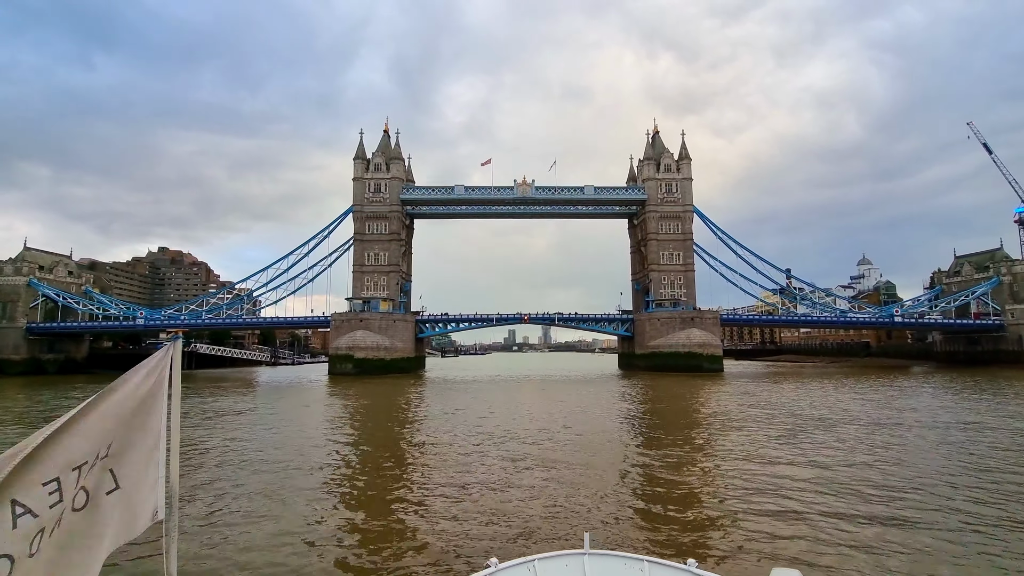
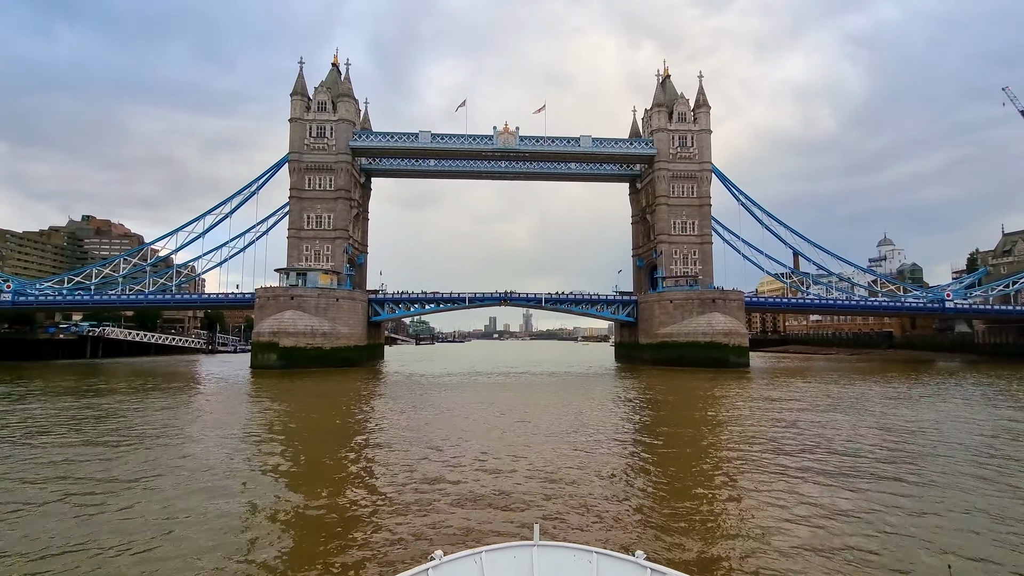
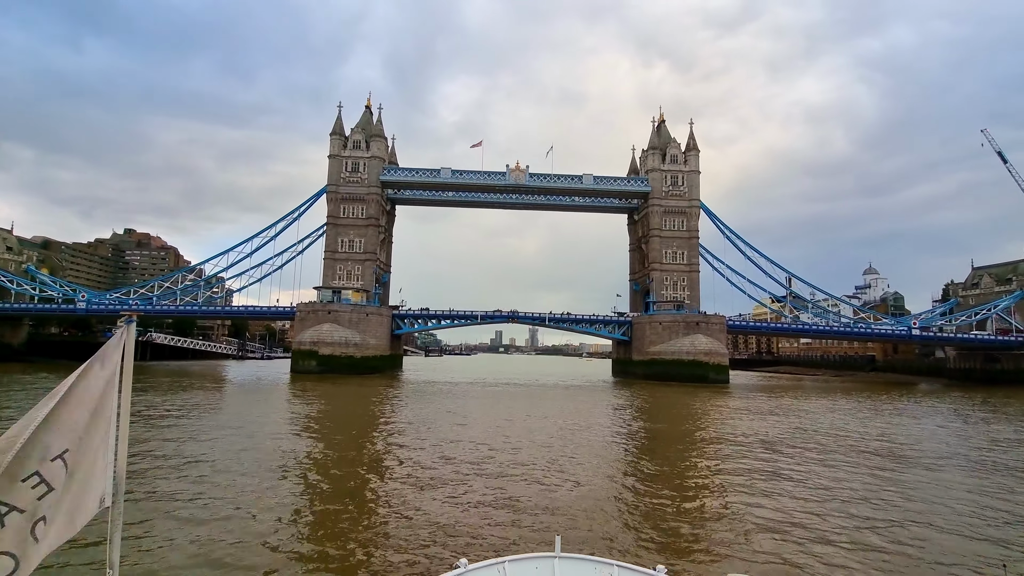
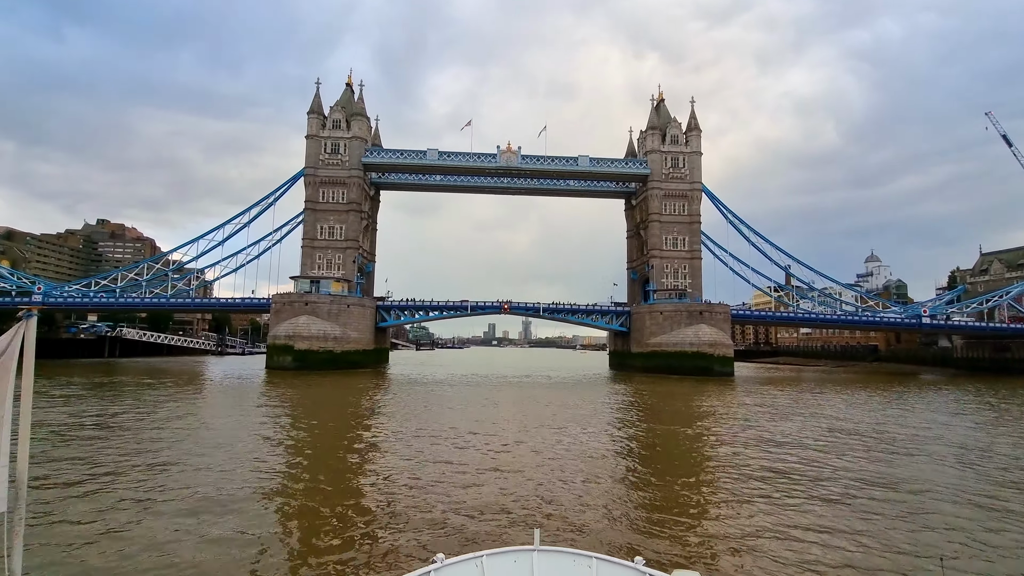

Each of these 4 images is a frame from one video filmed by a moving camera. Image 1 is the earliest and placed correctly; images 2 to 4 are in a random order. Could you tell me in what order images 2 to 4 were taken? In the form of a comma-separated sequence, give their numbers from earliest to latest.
3, 4, 2
